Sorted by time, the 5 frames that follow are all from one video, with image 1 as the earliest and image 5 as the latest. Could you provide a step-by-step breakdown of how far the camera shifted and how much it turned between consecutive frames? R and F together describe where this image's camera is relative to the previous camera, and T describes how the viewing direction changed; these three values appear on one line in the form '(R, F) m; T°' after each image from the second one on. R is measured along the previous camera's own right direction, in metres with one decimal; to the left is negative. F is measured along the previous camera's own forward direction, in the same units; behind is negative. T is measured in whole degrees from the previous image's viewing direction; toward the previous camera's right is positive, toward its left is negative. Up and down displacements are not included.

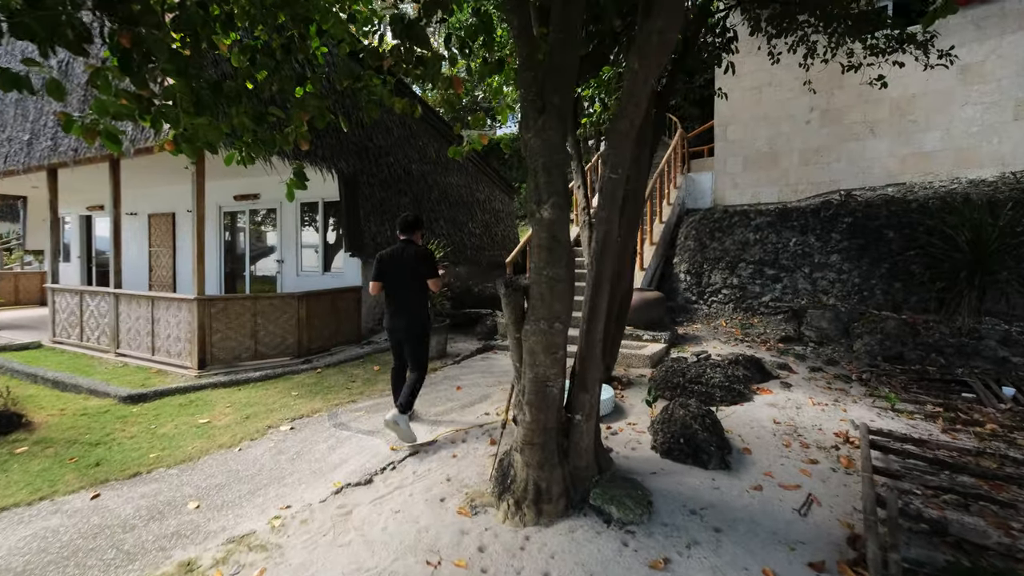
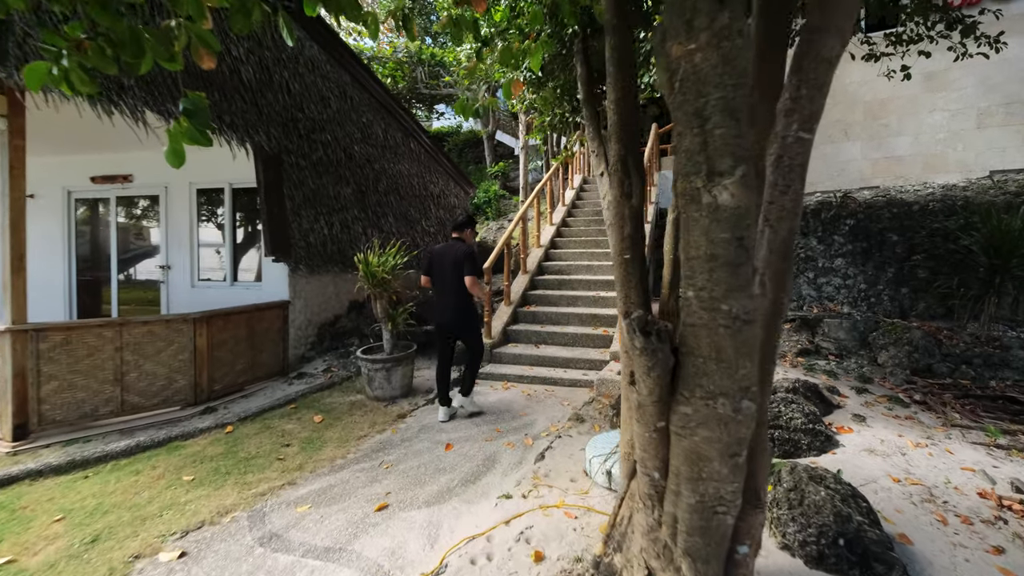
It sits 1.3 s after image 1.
(-0.7, +1.3) m; +11°
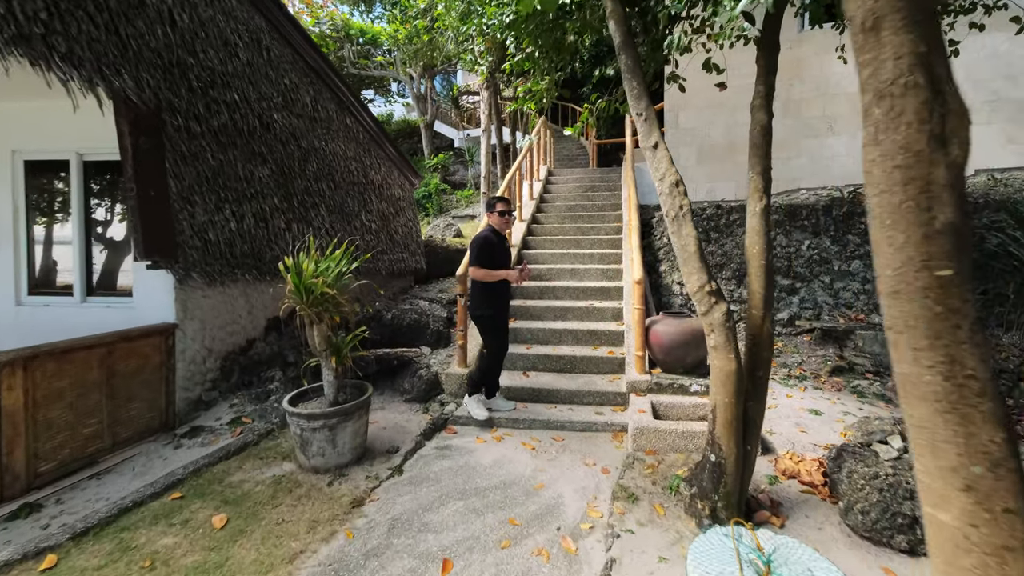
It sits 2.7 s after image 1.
(-0.5, +1.3) m; +9°
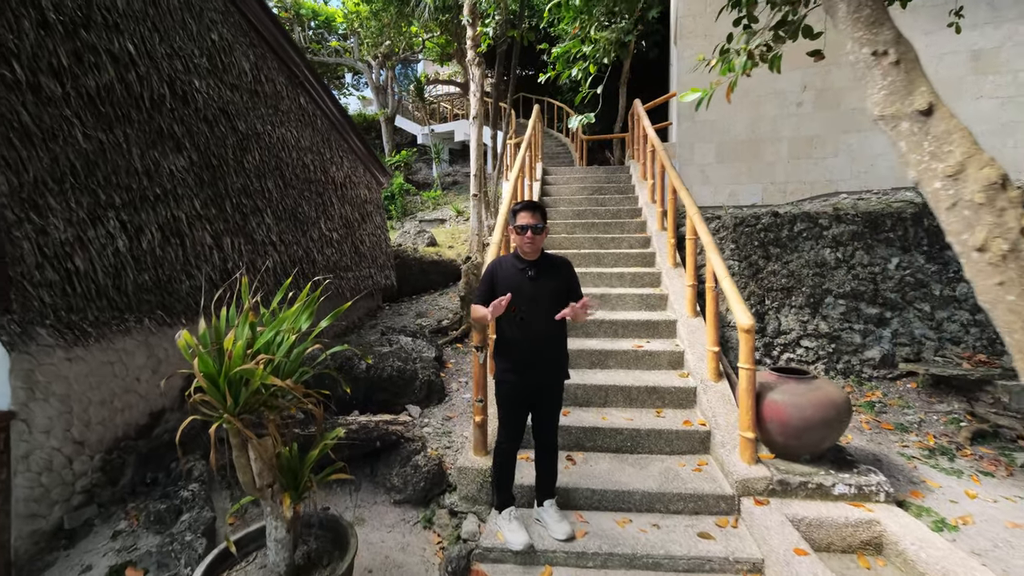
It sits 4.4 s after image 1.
(-0.6, +1.4) m; +5°
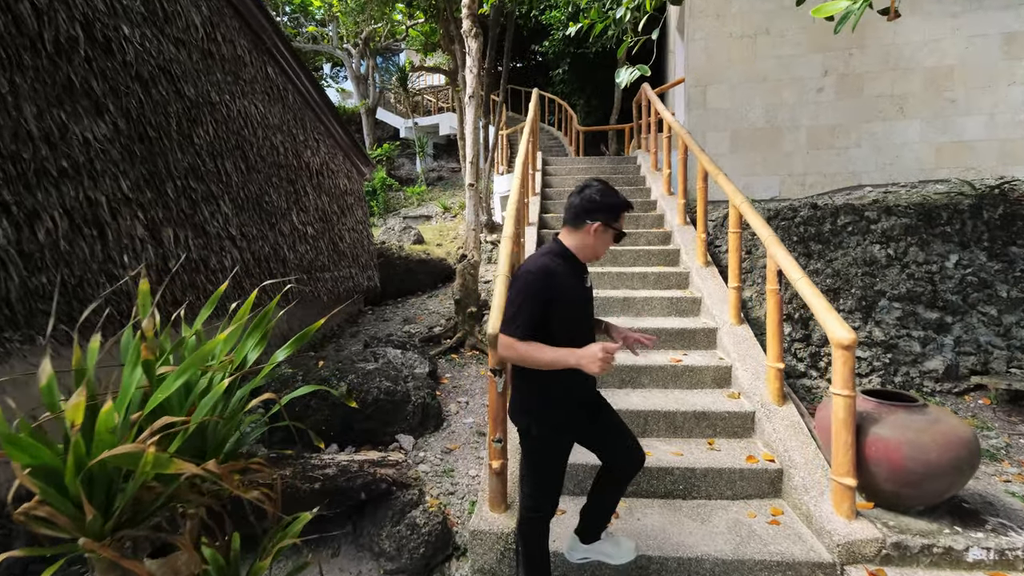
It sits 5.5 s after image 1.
(-0.2, +0.7) m; +2°
